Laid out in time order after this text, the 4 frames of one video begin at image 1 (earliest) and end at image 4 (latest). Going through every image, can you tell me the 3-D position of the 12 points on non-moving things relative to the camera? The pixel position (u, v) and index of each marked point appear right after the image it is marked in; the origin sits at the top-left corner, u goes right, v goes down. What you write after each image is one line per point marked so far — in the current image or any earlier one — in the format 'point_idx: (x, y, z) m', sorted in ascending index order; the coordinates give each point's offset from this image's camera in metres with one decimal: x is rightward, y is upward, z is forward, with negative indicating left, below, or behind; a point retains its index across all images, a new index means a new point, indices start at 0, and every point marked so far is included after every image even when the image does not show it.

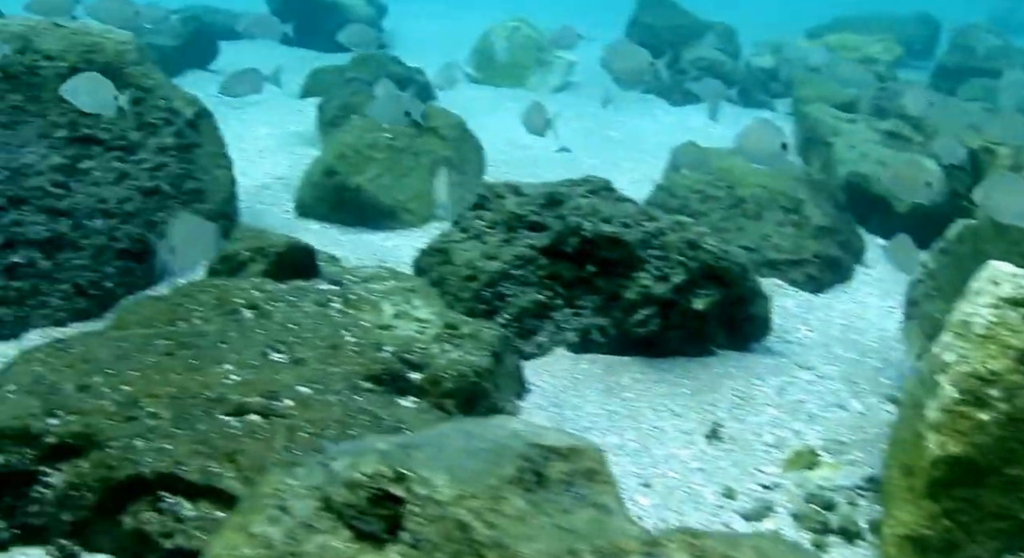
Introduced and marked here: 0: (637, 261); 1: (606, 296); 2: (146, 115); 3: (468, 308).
0: (+0.9, +0.1, +8.2) m
1: (+0.6, -0.1, +8.2) m
2: (-3.2, +1.5, +10.0) m
3: (-0.3, -0.2, +8.2) m
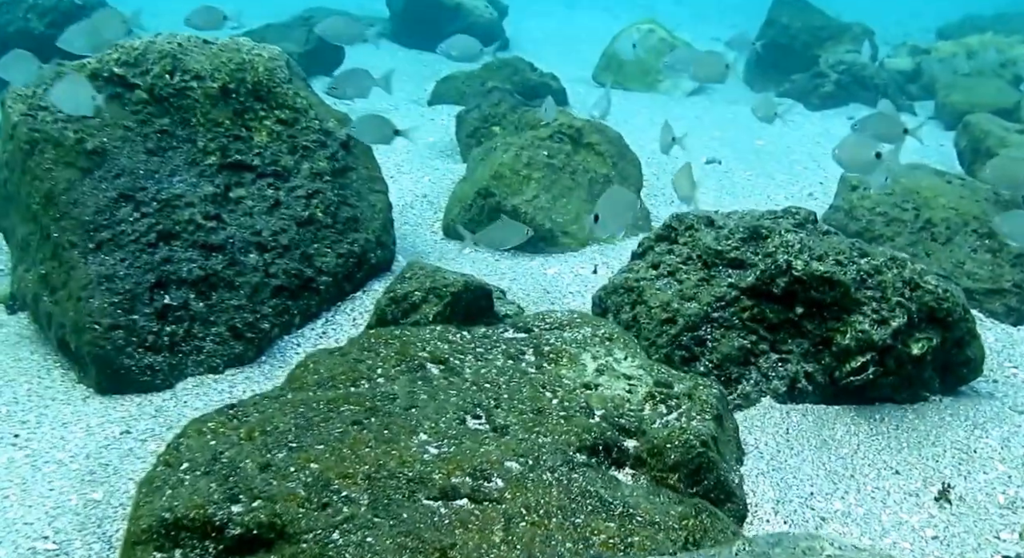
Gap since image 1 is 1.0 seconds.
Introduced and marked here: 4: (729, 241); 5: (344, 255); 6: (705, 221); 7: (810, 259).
0: (+2.2, -0.2, +7.1) m
1: (+2.0, -0.4, +7.2) m
2: (-1.7, +1.2, +9.2) m
3: (+1.0, -0.5, +7.3) m
4: (+1.5, +0.3, +7.6) m
5: (-1.3, +0.2, +8.9) m
6: (+1.4, +0.4, +7.9) m
7: (+1.9, +0.1, +7.2) m
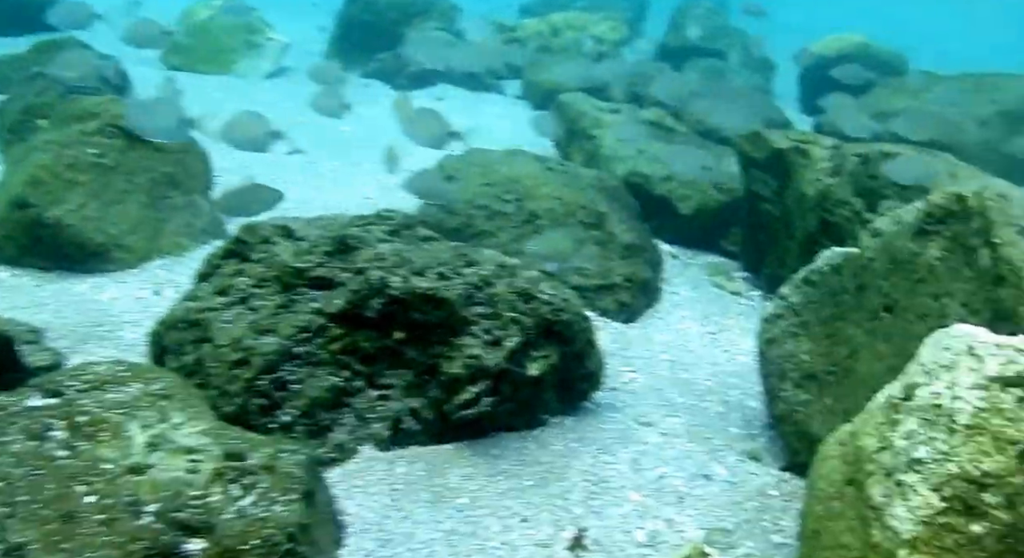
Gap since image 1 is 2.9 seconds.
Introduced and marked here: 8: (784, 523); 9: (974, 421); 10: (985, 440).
0: (-0.3, -0.2, +6.1) m
1: (-0.5, -0.5, +6.0) m
2: (-4.8, +0.8, +6.7) m
3: (-1.4, -0.7, +5.8) m
4: (-1.1, +0.1, +6.2) m
5: (-4.2, -0.1, +6.5) m
6: (-1.3, +0.3, +6.5) m
7: (-0.6, 0.0, +6.0) m
8: (+1.4, -1.2, +5.7) m
9: (+1.7, -0.5, +4.1) m
10: (+1.7, -0.6, +4.1) m
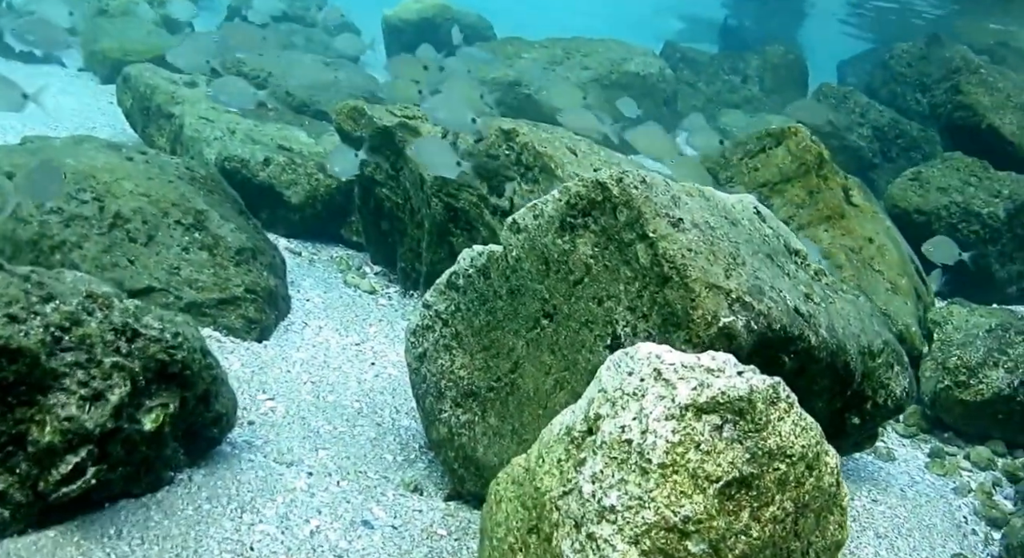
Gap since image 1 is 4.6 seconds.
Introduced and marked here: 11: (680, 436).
0: (-2.0, -0.4, +4.9) m
1: (-2.2, -0.7, +4.8) m
2: (-6.5, +0.2, +3.9) m
3: (-3.0, -1.0, +4.2) m
4: (-2.9, -0.1, +4.7) m
5: (-5.9, -0.6, +4.0) m
6: (-3.2, 0.0, +4.9) m
7: (-2.3, -0.2, +4.7) m
8: (-0.3, -1.3, +5.1) m
9: (+0.5, -0.6, +3.7) m
10: (+0.6, -0.7, +3.6) m
11: (+0.6, -0.5, +3.7) m
